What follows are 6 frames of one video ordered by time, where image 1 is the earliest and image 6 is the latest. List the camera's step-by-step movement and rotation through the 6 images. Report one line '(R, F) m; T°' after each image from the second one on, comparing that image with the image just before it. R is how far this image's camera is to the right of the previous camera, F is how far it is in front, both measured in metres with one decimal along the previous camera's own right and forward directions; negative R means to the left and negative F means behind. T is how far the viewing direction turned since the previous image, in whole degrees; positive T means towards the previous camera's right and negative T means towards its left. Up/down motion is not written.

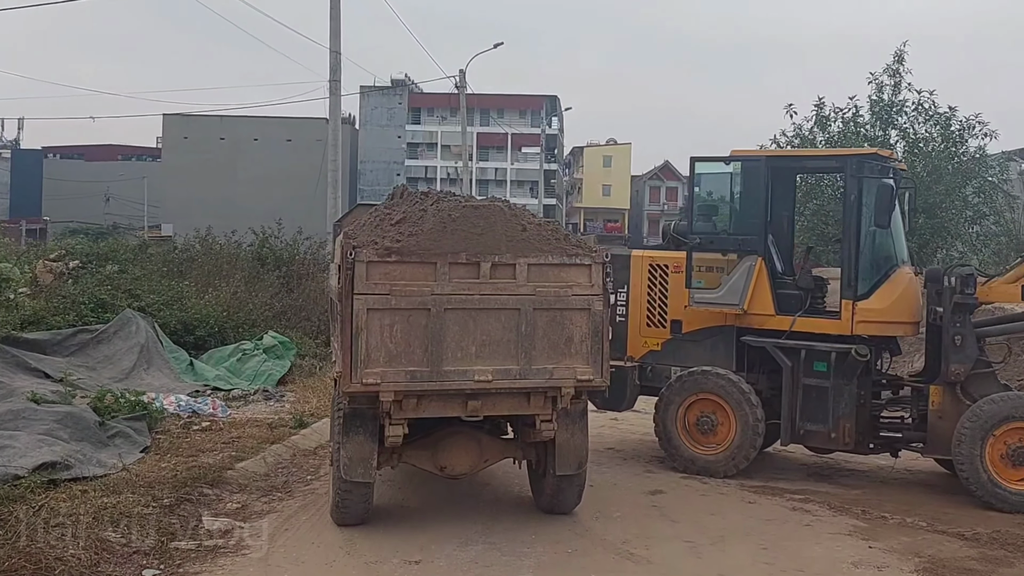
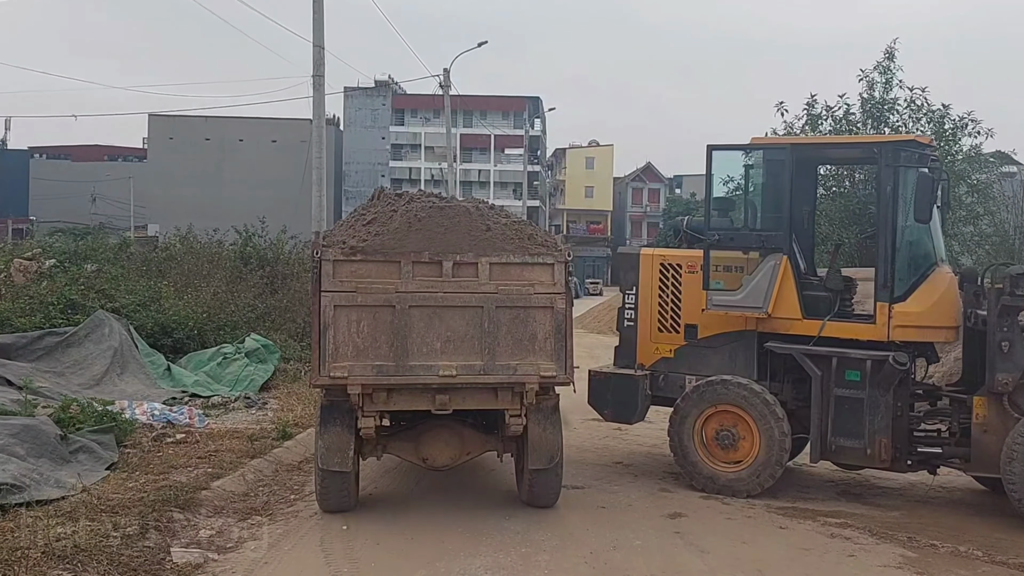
(-0.1, +0.7) m; +1°
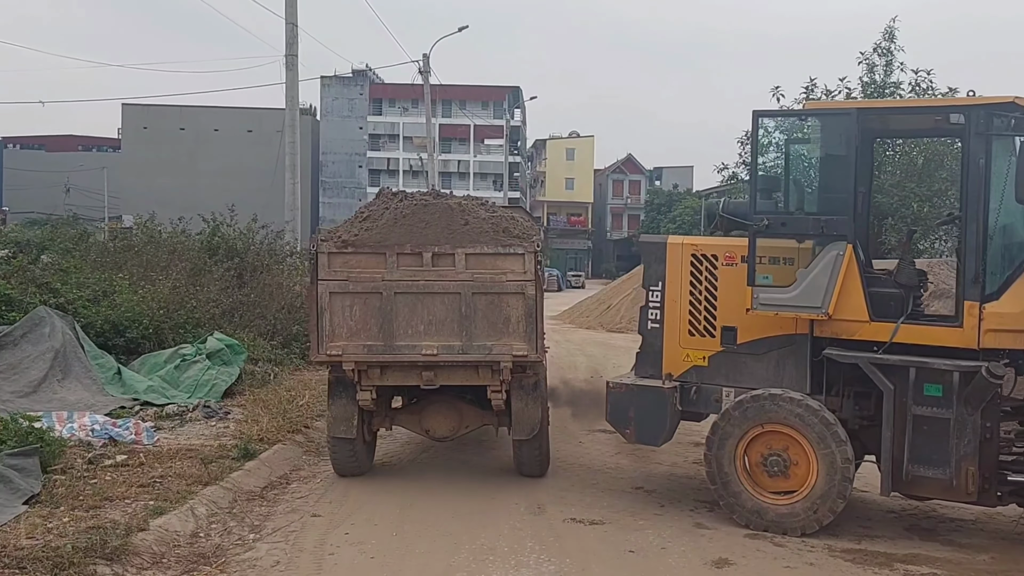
(-0.2, +1.3) m; +1°
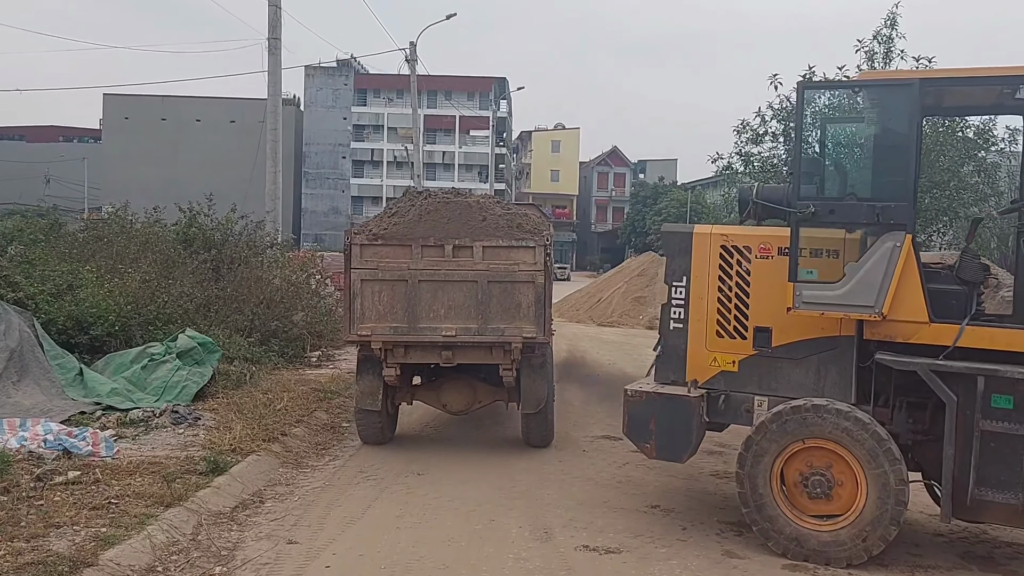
(-0.1, +0.8) m; +1°
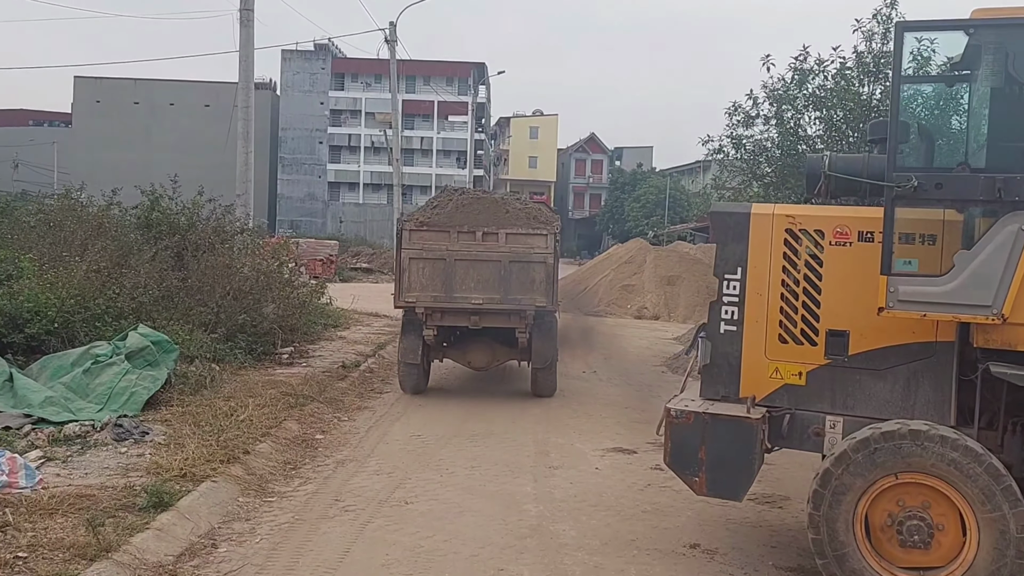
(-0.2, +1.2) m; +1°
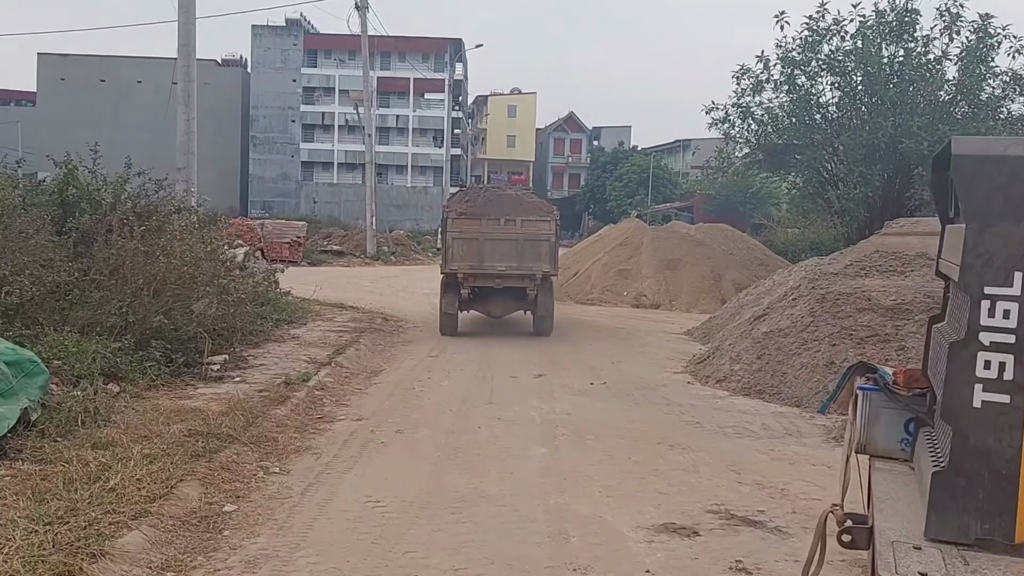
(-0.1, +2.7) m; +1°
